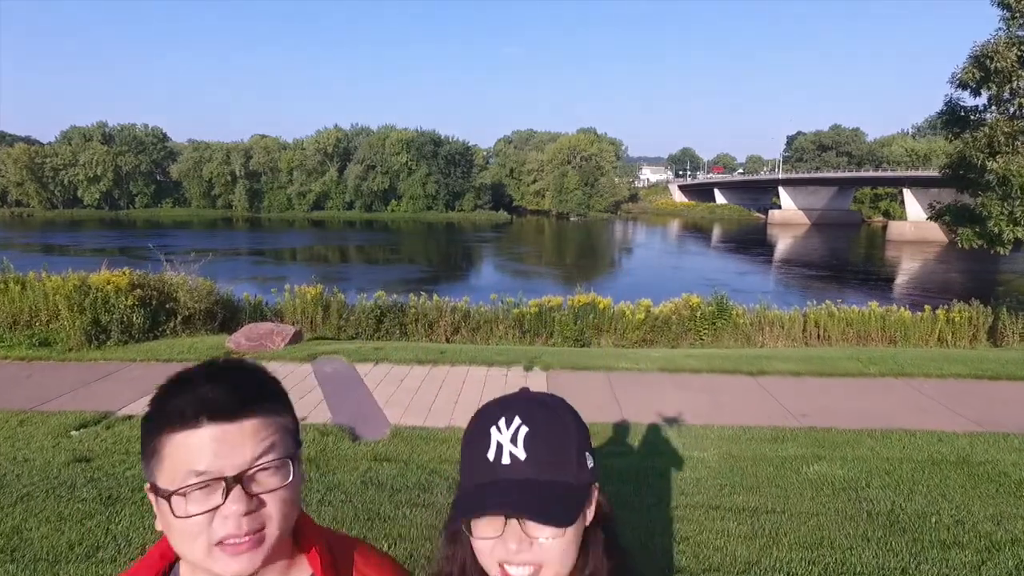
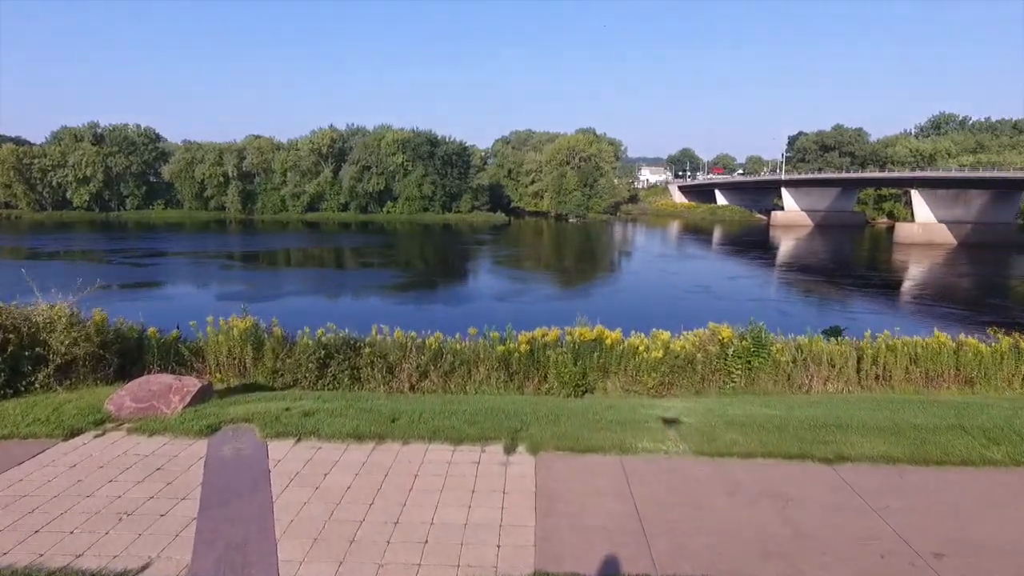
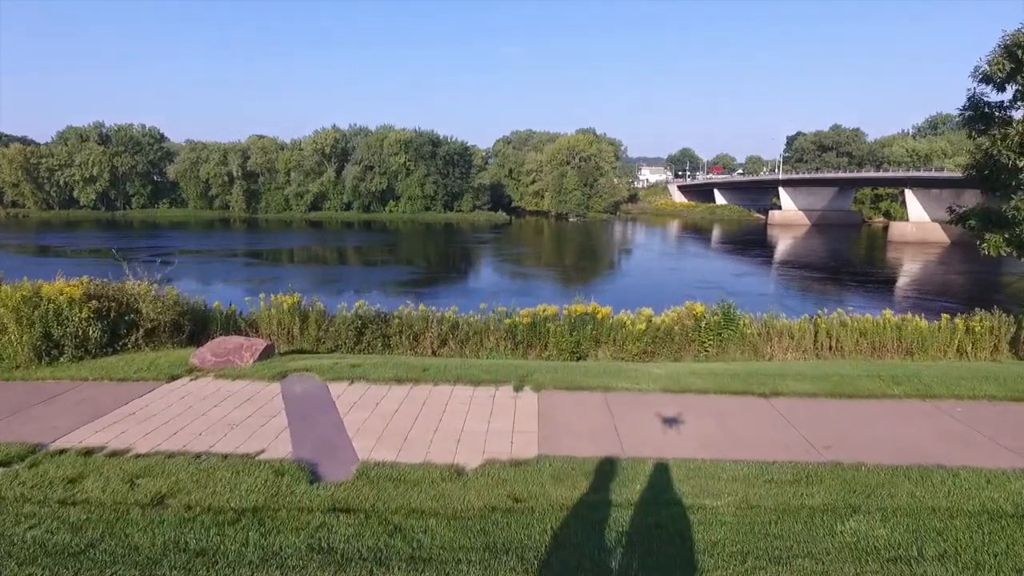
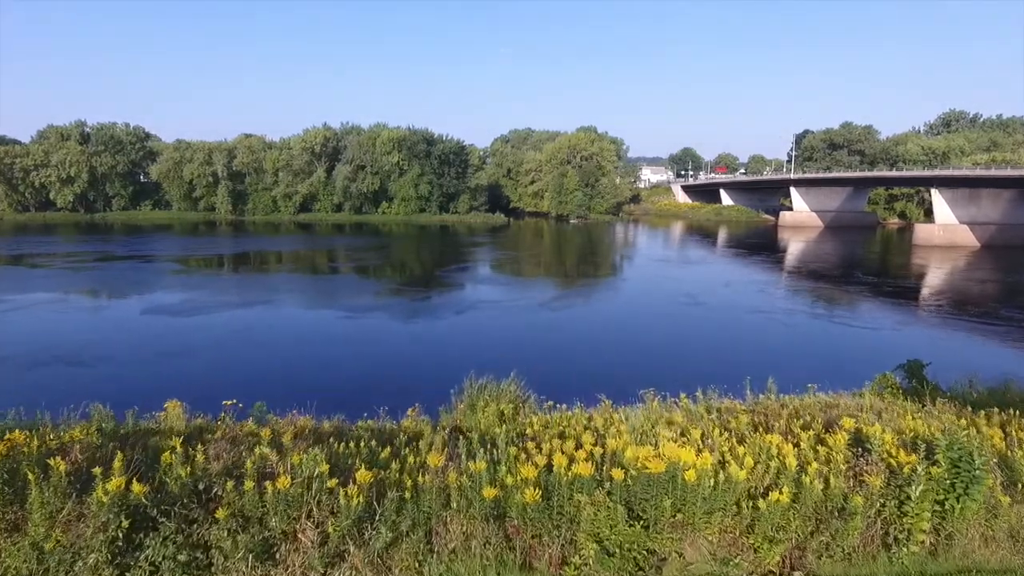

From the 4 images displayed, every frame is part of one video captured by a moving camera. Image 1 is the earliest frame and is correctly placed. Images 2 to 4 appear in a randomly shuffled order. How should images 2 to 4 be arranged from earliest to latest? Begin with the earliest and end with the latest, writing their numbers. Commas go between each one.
3, 2, 4
